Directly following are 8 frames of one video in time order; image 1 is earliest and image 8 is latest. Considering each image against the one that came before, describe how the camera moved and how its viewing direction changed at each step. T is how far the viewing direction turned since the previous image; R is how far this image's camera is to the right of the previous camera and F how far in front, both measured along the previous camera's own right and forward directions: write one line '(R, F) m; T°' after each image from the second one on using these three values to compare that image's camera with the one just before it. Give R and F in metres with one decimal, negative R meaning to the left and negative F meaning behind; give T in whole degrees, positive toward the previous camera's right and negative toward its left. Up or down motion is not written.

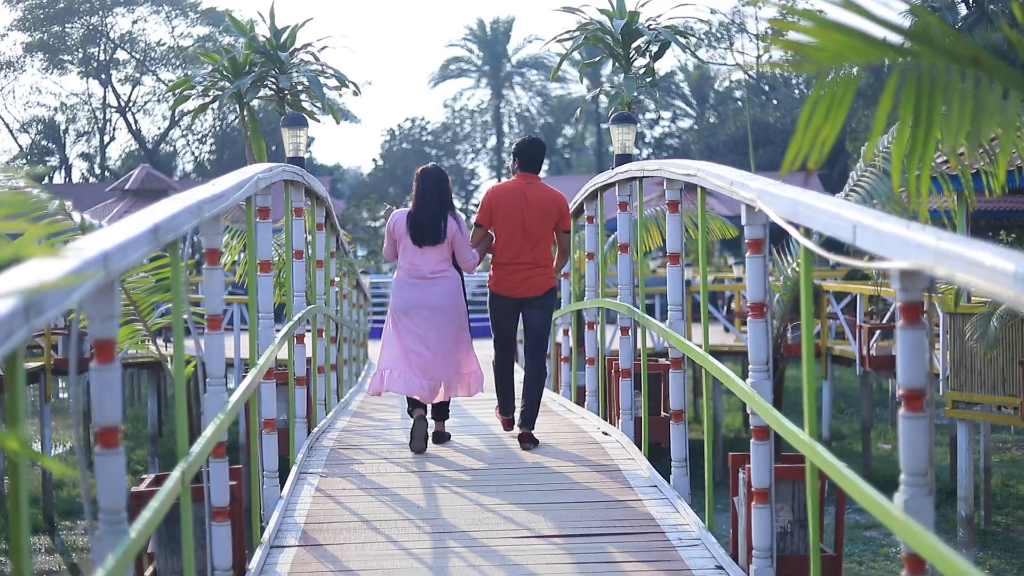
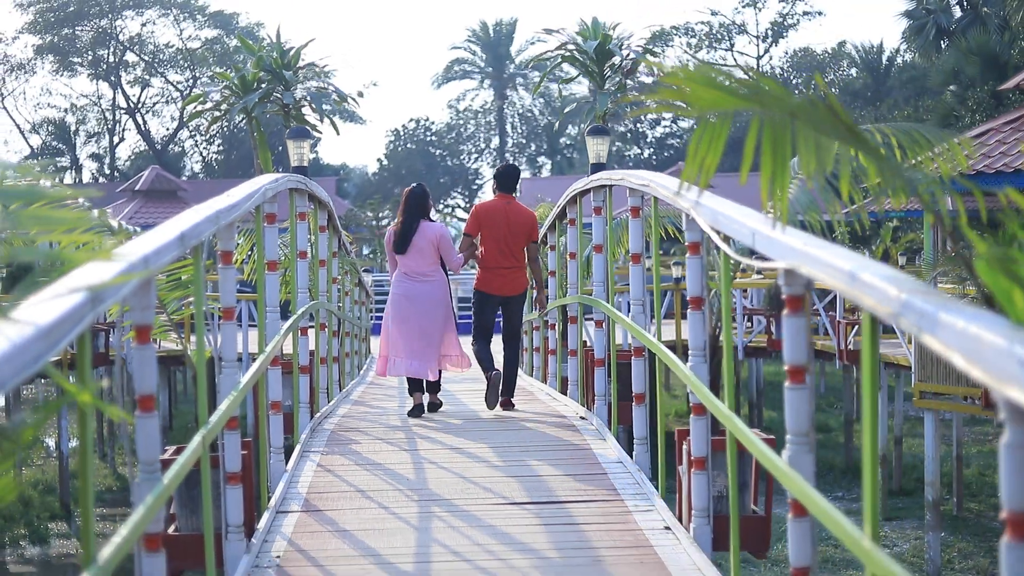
(+0.1, -0.6) m; 0°
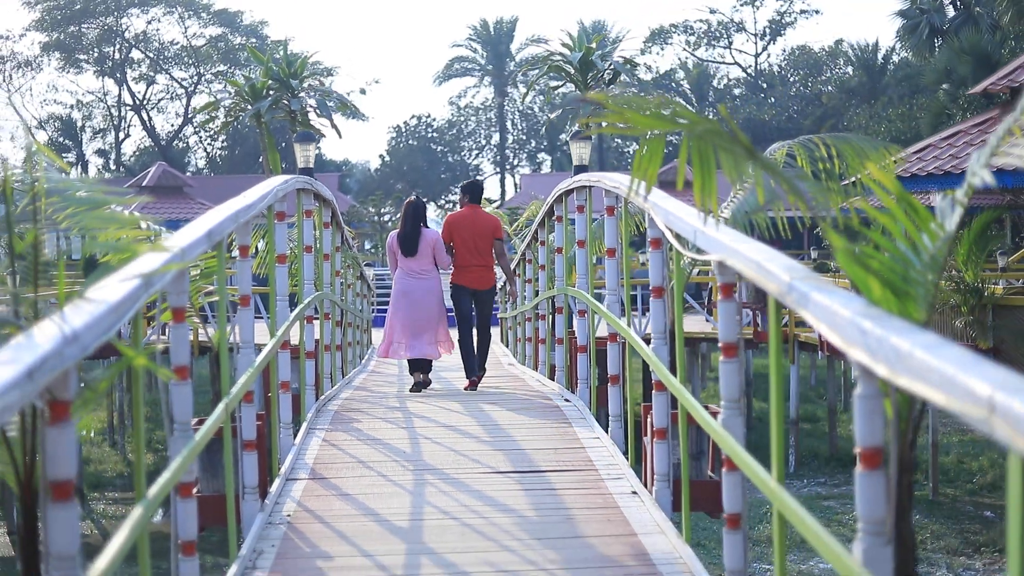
(+0.1, -0.6) m; 0°
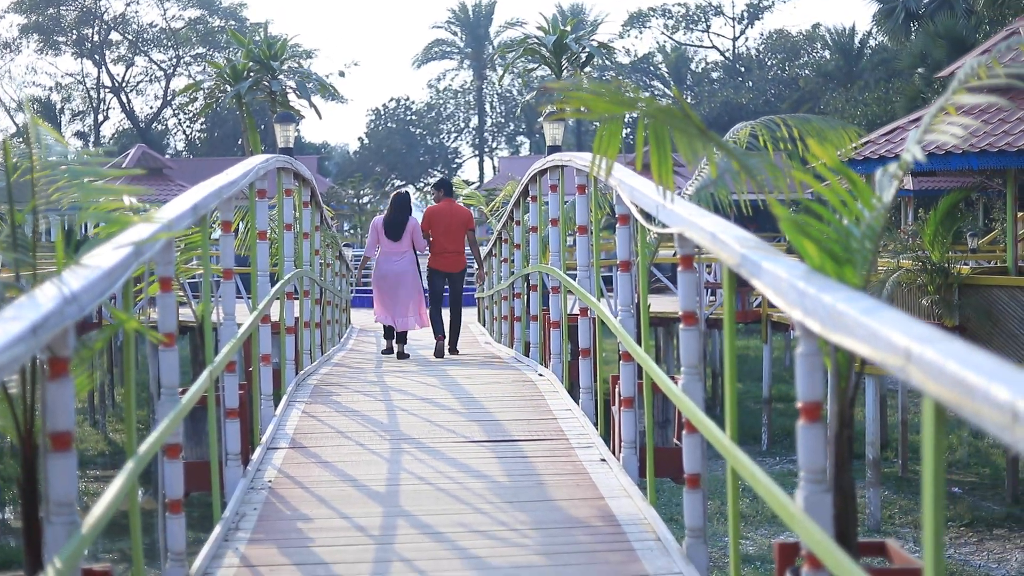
(0.0, -0.2) m; +1°
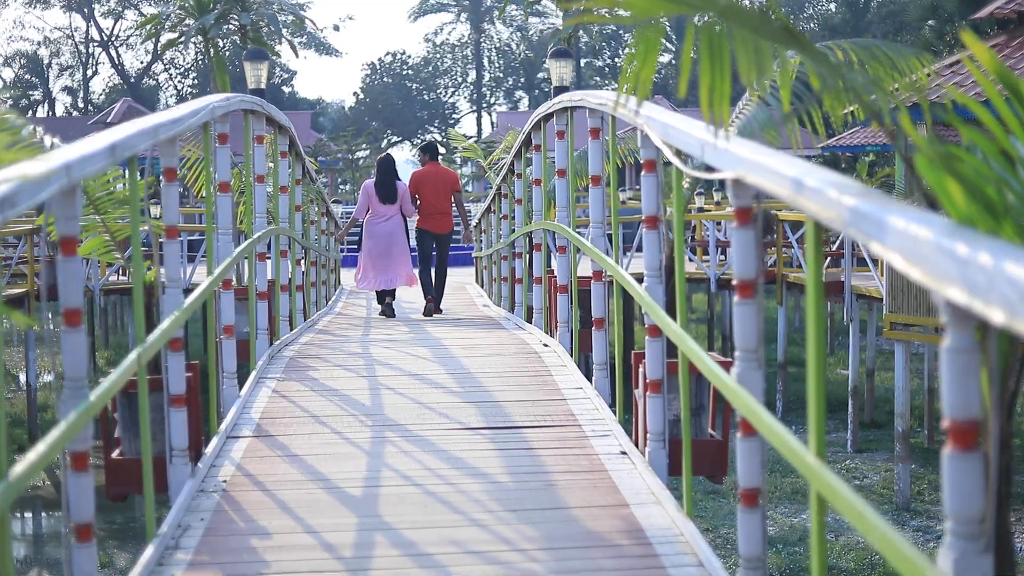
(0.0, +0.9) m; 0°
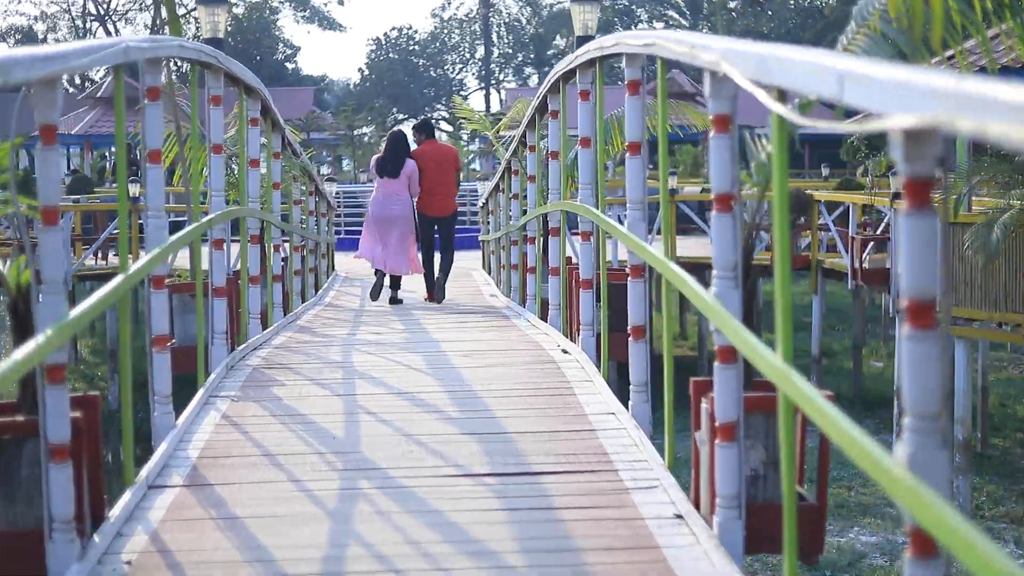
(0.0, +1.2) m; 0°
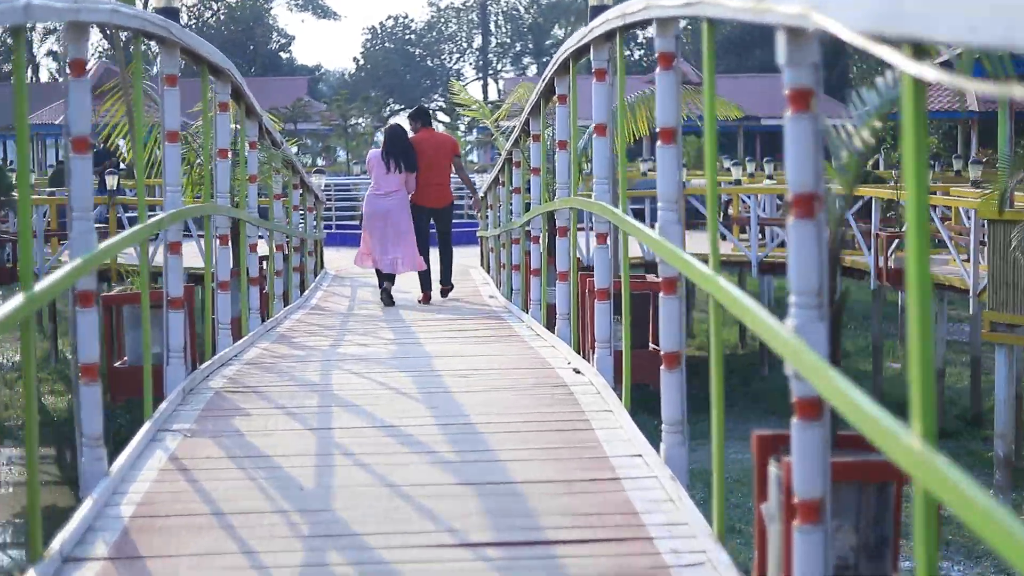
(0.0, +0.8) m; 0°
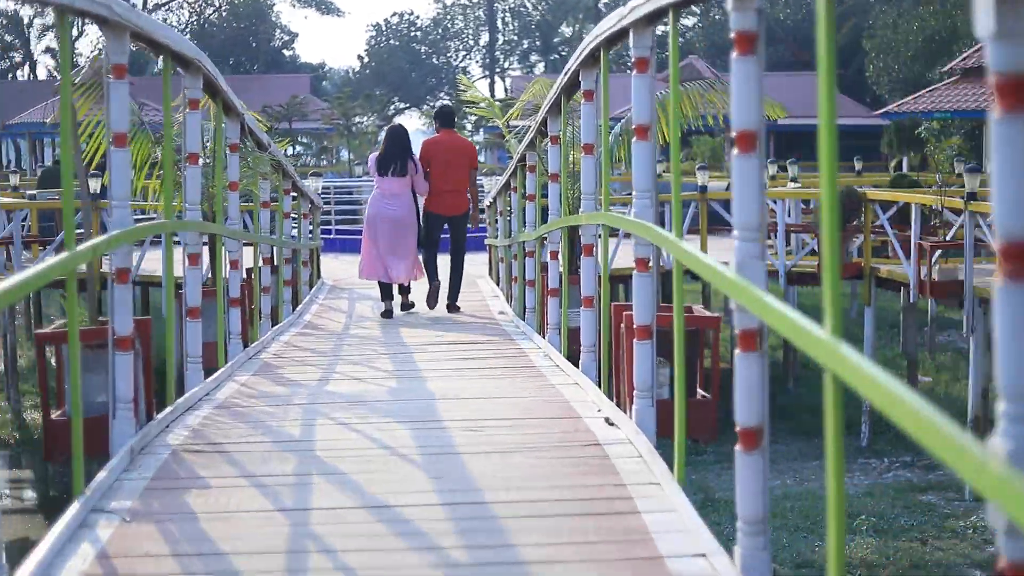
(0.0, +0.8) m; 0°
